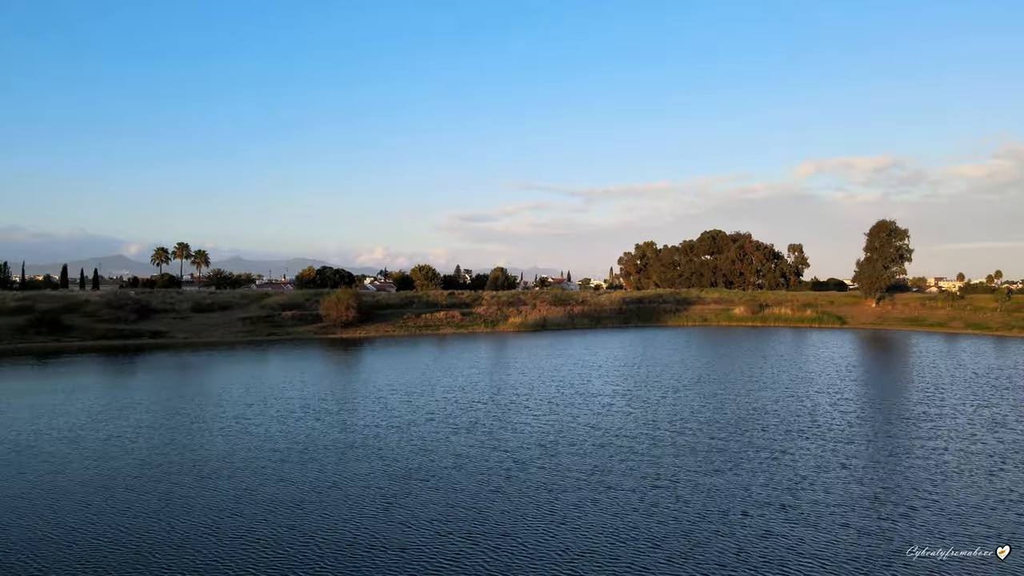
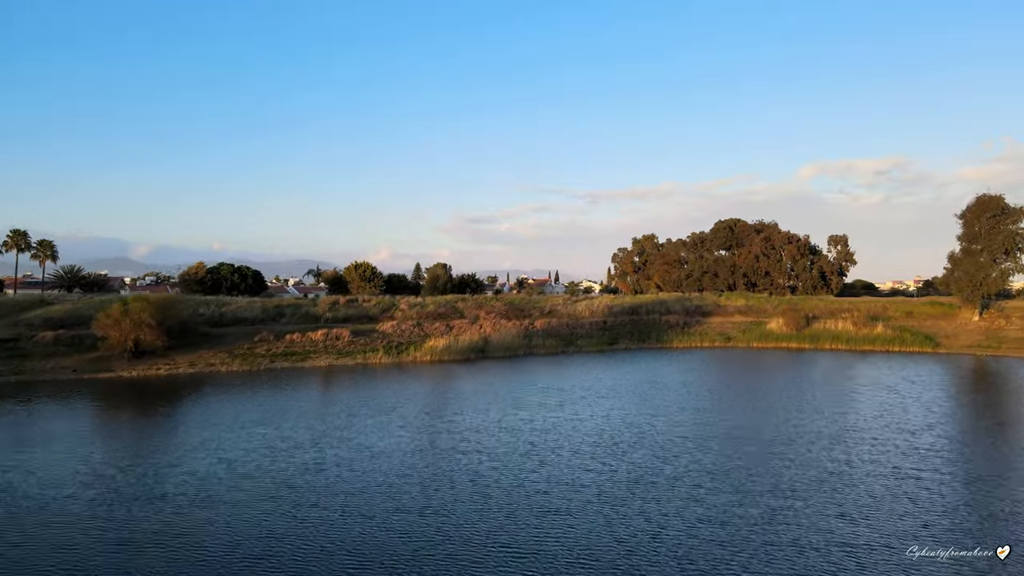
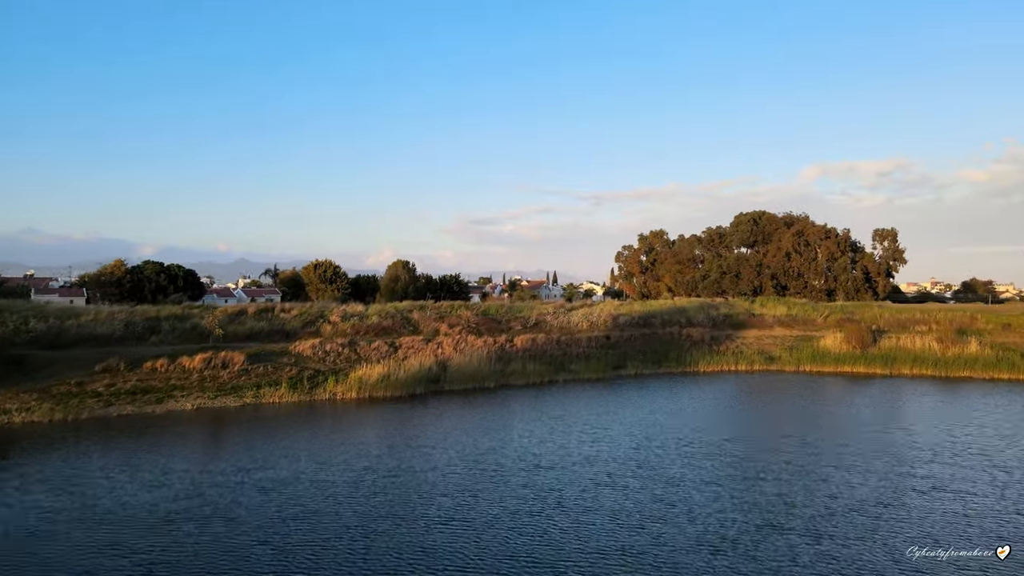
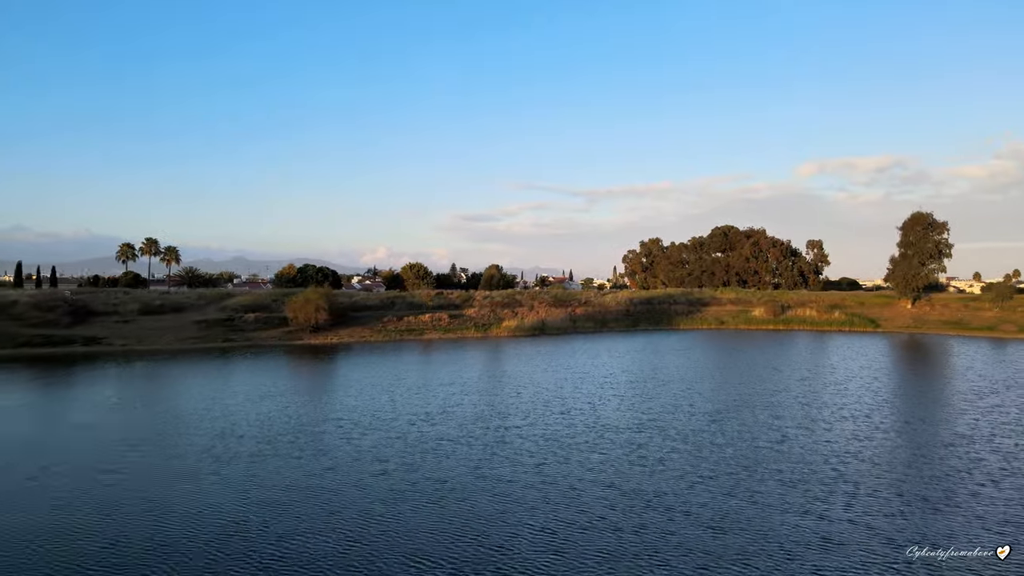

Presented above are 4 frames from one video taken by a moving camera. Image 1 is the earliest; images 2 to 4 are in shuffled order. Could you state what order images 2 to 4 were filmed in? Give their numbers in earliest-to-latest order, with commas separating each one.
4, 2, 3
